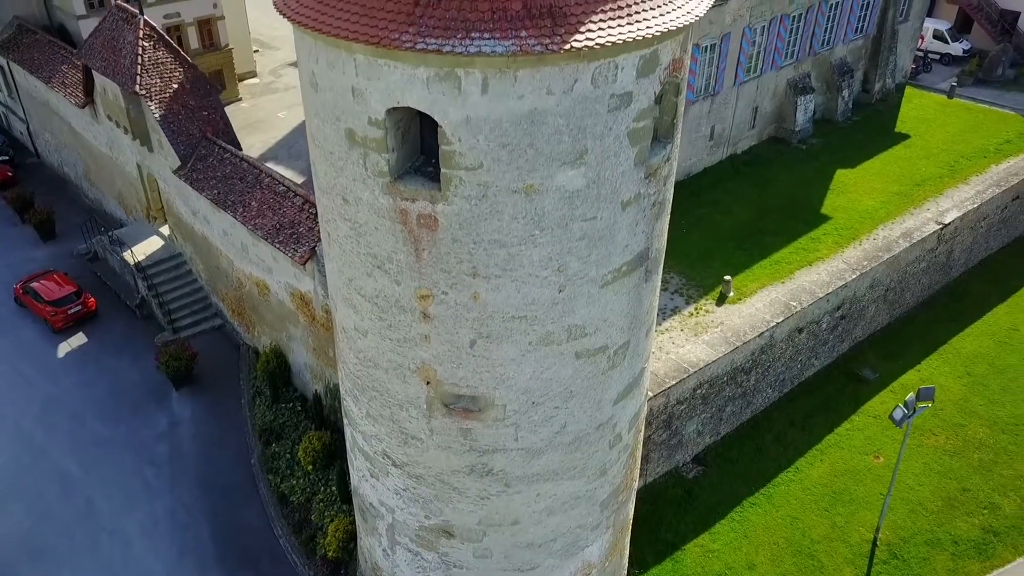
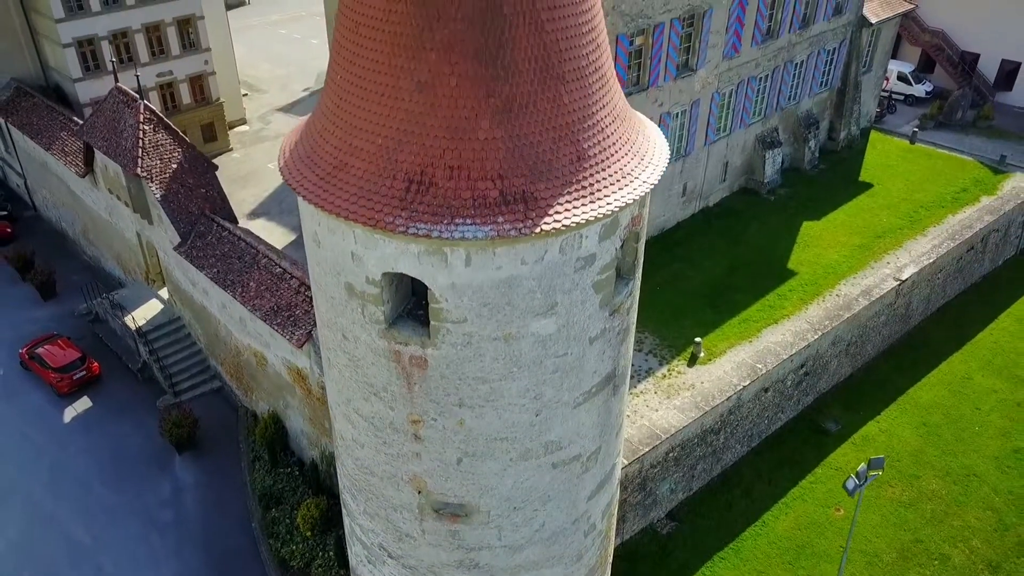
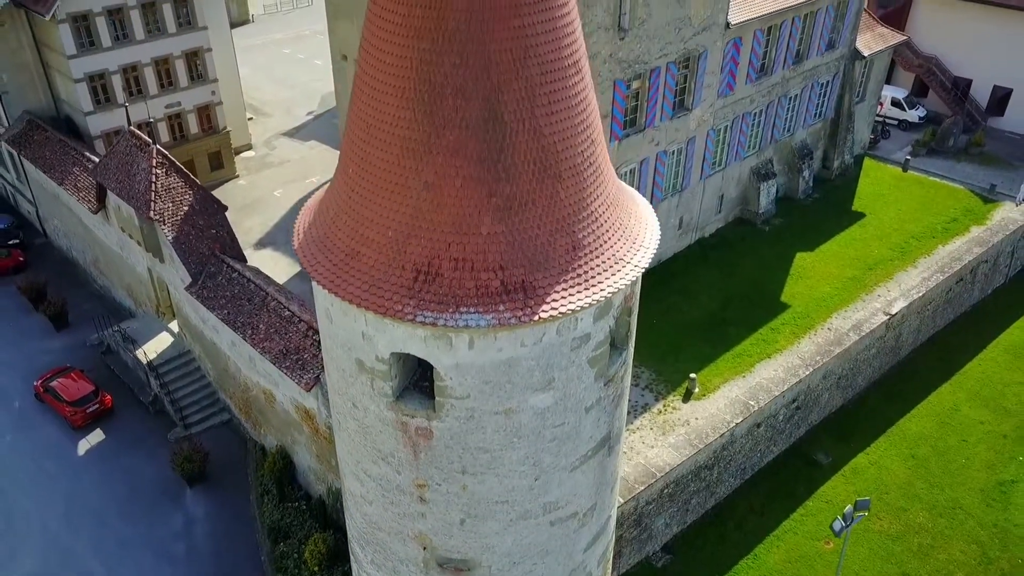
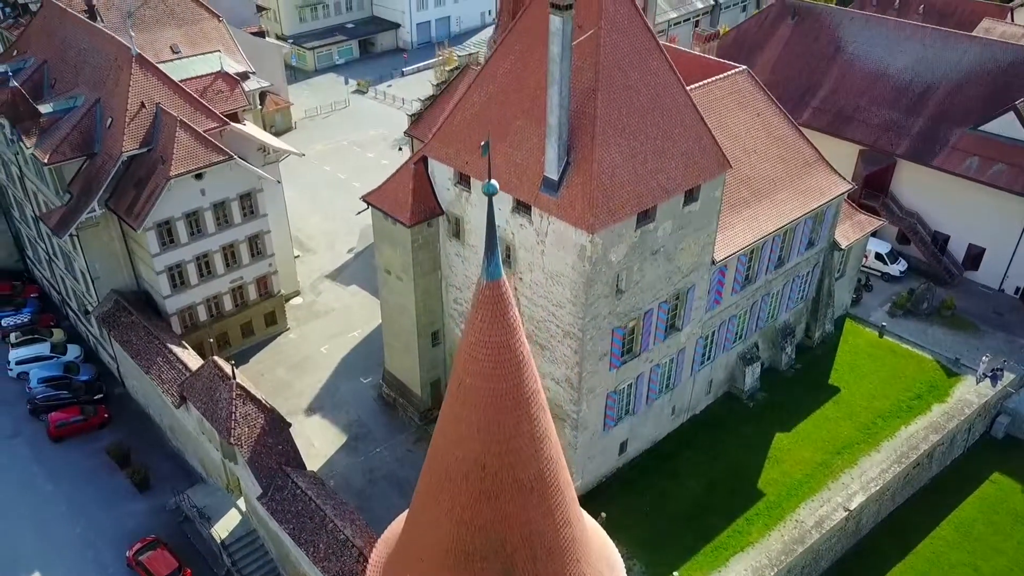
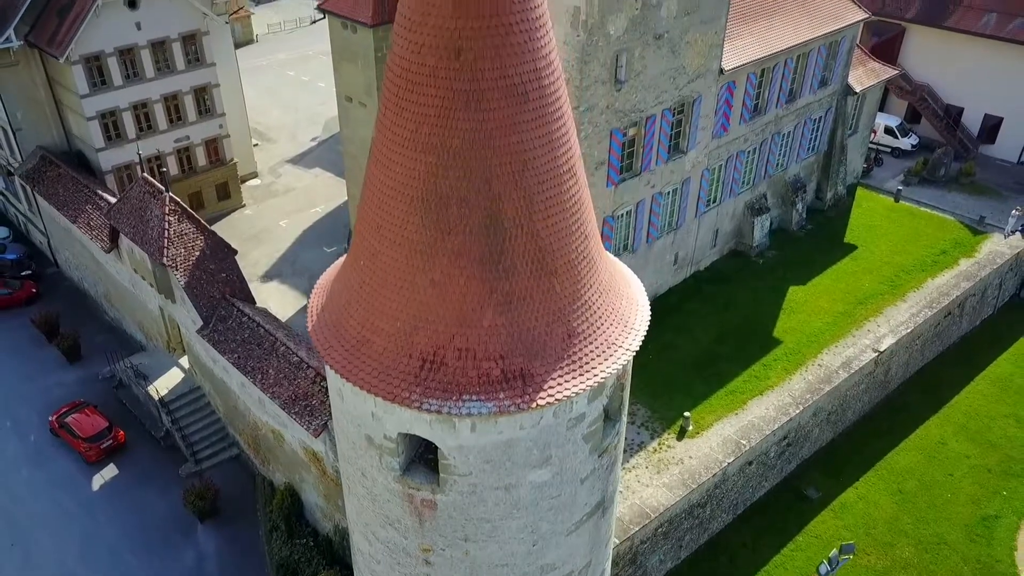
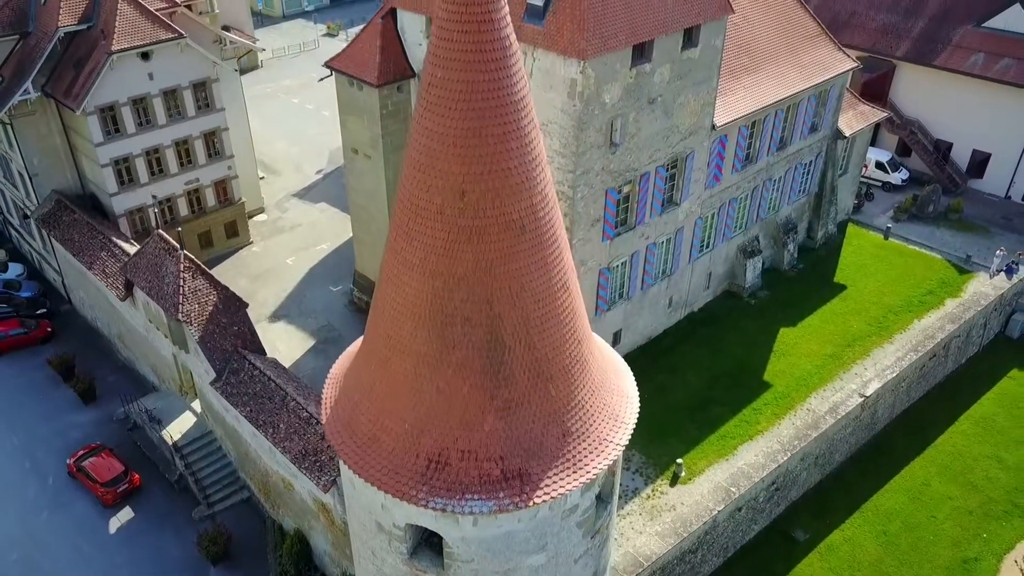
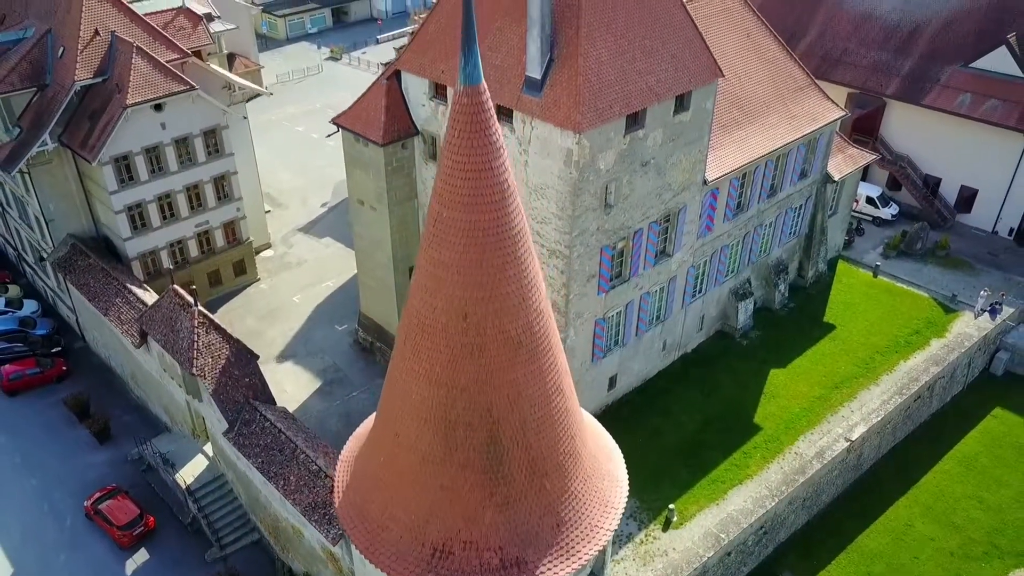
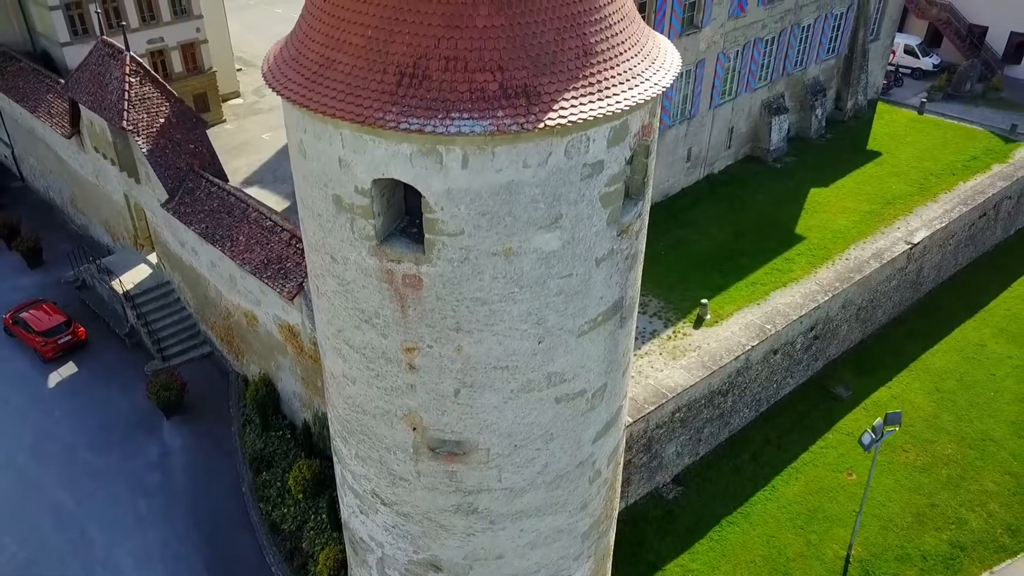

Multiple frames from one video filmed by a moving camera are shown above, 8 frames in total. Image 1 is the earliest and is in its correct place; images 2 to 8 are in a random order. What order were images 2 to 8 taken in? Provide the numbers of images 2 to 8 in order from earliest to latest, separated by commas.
8, 2, 3, 5, 6, 7, 4
